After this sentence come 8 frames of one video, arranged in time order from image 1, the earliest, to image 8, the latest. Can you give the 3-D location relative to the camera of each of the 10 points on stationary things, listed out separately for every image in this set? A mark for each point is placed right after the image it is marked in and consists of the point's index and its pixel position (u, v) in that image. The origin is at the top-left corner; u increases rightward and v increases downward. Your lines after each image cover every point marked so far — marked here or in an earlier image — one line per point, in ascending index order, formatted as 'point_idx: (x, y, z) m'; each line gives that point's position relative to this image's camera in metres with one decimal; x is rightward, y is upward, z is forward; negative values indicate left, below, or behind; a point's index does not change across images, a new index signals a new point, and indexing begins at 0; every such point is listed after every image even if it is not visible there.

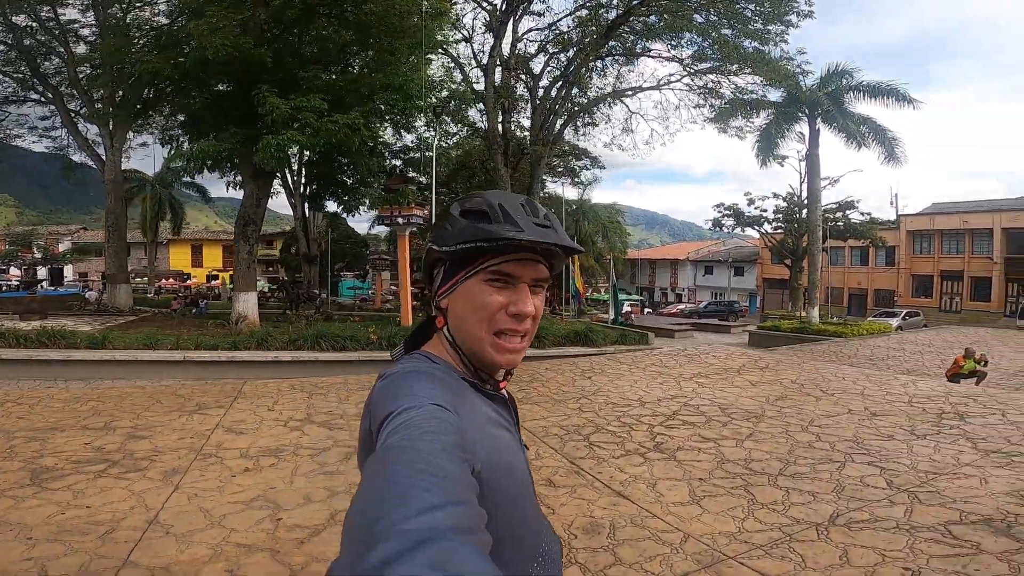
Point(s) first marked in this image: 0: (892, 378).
0: (+5.8, -1.4, +8.6) m
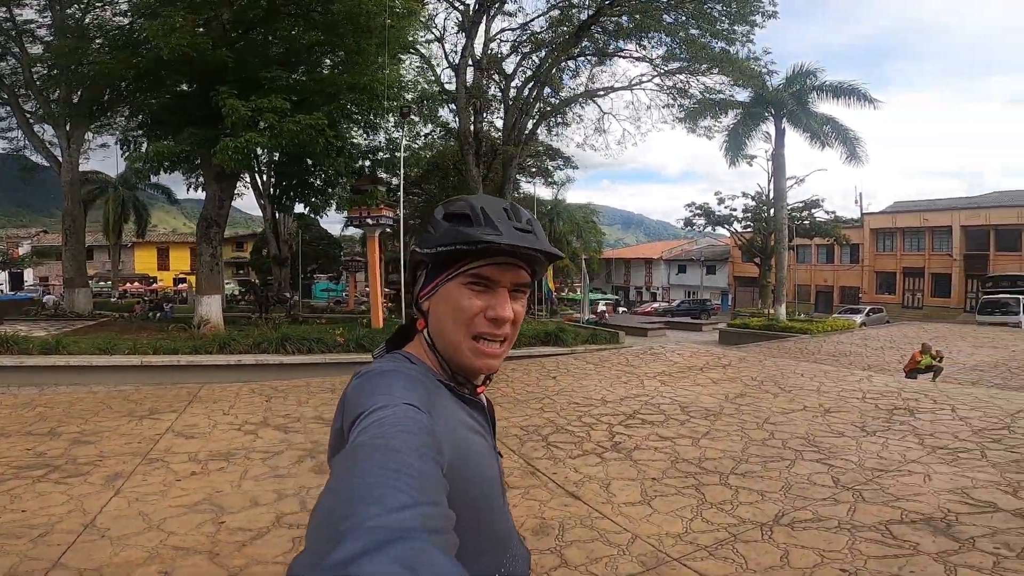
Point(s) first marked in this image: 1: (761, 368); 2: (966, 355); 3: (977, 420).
0: (+5.2, -1.3, +8.7) m
1: (+4.3, -1.3, +9.7) m
2: (+9.4, -1.4, +11.8) m
3: (+4.4, -1.3, +5.5) m
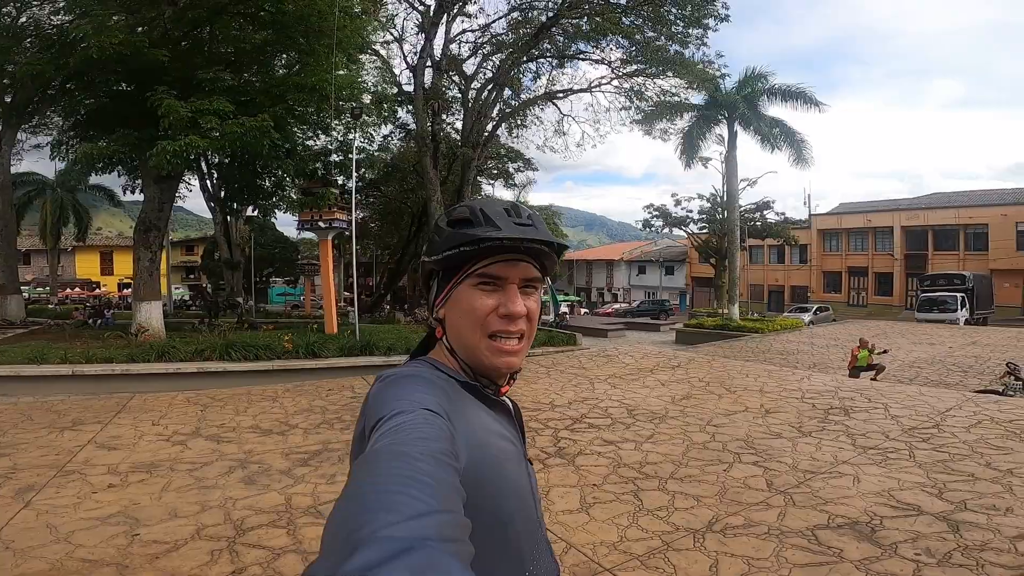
0: (+4.3, -1.3, +8.8) m
1: (+3.4, -1.4, +9.7) m
2: (+8.4, -1.4, +12.2) m
3: (+3.8, -1.3, +5.5) m
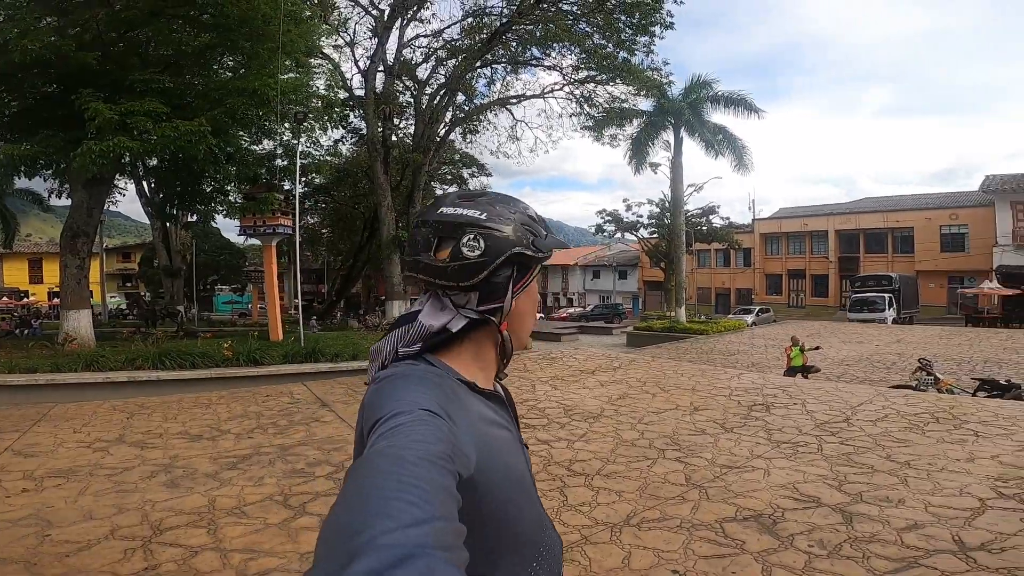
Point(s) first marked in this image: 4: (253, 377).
0: (+3.4, -1.3, +9.0) m
1: (+2.4, -1.4, +9.8) m
2: (+7.2, -1.4, +12.7) m
3: (+3.1, -1.3, +5.7) m
4: (-4.5, -1.4, +9.8) m
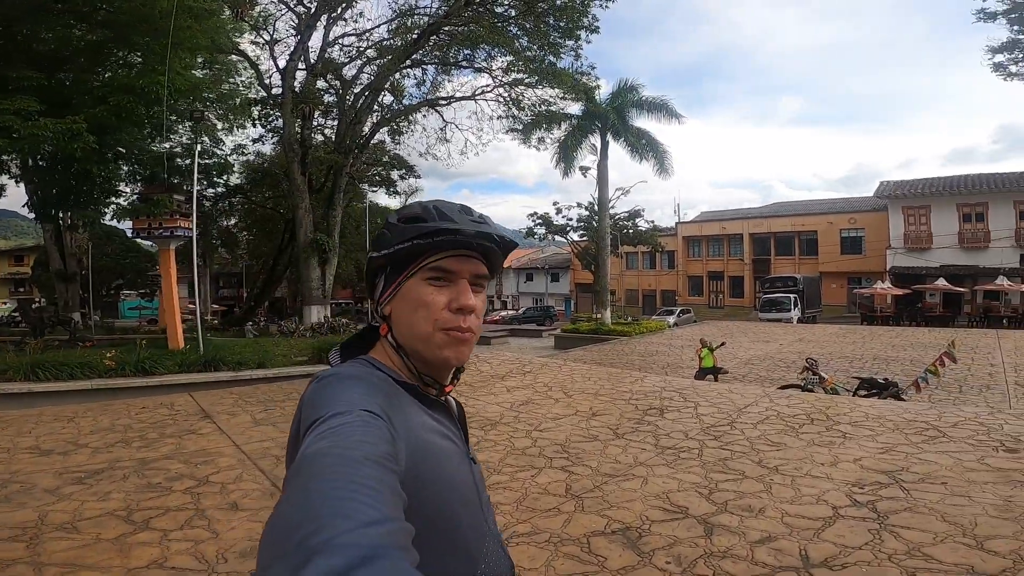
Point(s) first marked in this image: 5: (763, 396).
0: (+1.9, -1.4, +9.0) m
1: (+0.8, -1.5, +9.8) m
2: (+5.4, -1.5, +13.1) m
3: (+2.0, -1.3, +5.7) m
4: (-6.0, -1.6, +9.0) m
5: (+2.9, -1.3, +6.6) m
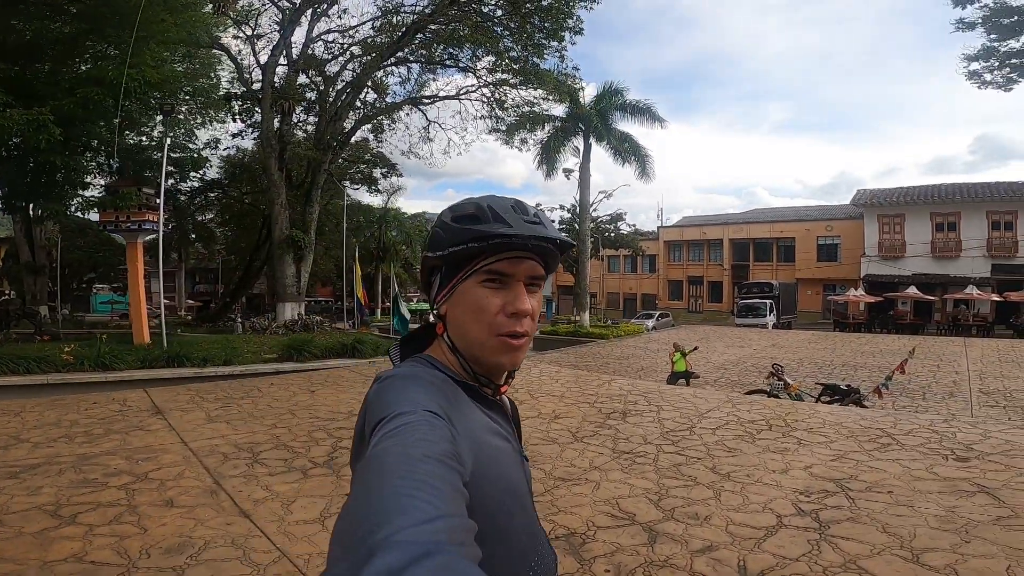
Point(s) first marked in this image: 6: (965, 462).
0: (+1.4, -1.4, +9.0) m
1: (+0.3, -1.5, +9.7) m
2: (+4.8, -1.6, +13.2) m
3: (+1.6, -1.4, +5.7) m
4: (-6.5, -1.5, +8.8) m
5: (+2.5, -1.3, +6.6) m
6: (+3.3, -1.3, +4.2) m
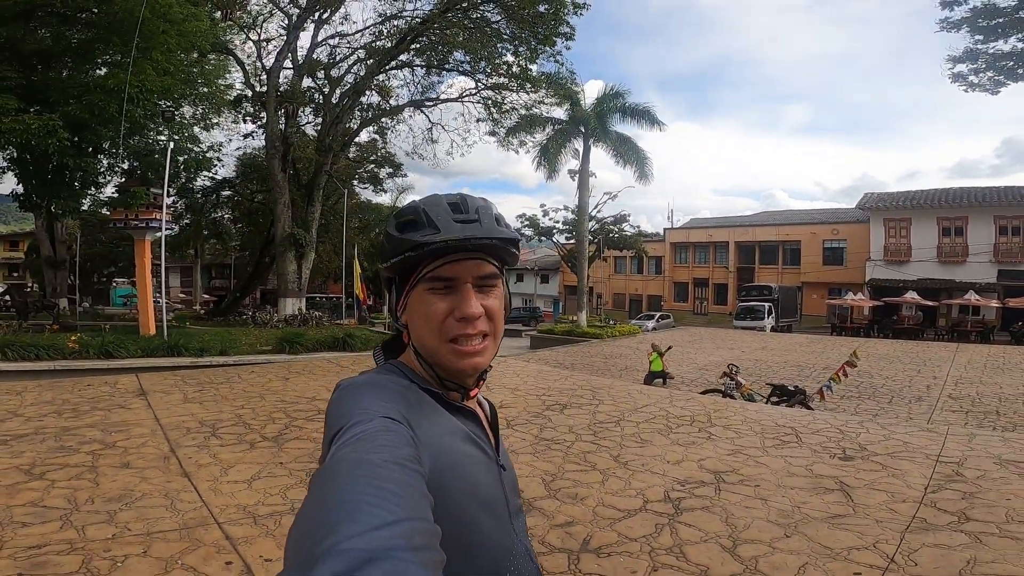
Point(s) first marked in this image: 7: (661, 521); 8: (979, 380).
0: (+0.9, -1.4, +9.3) m
1: (-0.2, -1.5, +10.1) m
2: (+4.4, -1.6, +13.4) m
3: (+1.0, -1.4, +6.0) m
4: (-7.0, -1.3, +9.4) m
5: (+1.9, -1.3, +6.9) m
6: (+2.7, -1.3, +4.5) m
7: (+0.9, -1.4, +3.4) m
8: (+8.9, -1.7, +10.8) m
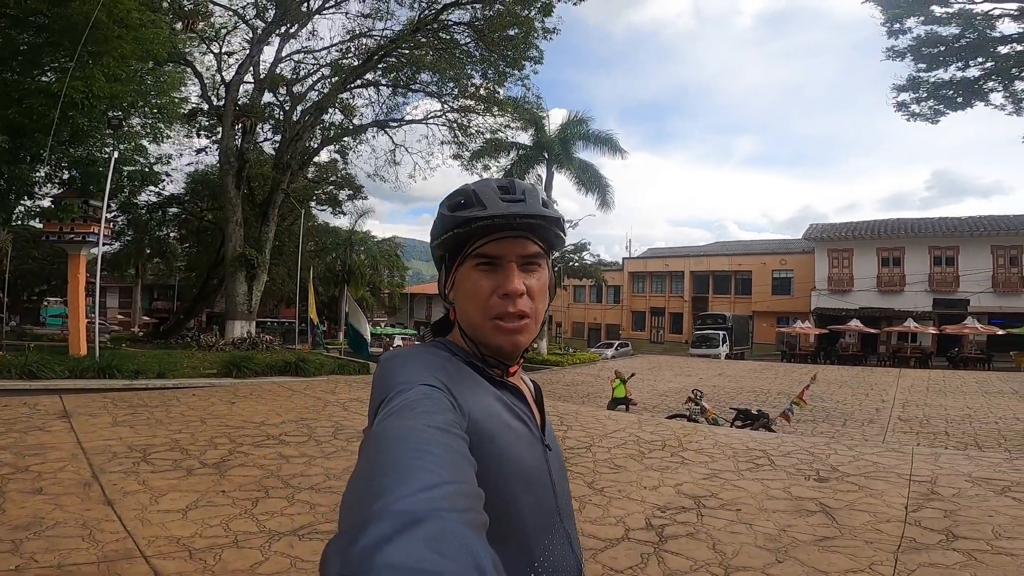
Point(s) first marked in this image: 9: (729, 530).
0: (+0.3, -1.8, +9.1) m
1: (-0.8, -1.9, +9.8) m
2: (+3.5, -2.3, +13.4) m
3: (+0.6, -1.6, +5.8) m
4: (-7.6, -1.6, +8.6) m
5: (+1.5, -1.6, +6.8) m
6: (+2.4, -1.5, +4.4) m
7: (+0.8, -1.5, +3.2) m
8: (+8.1, -2.3, +11.2) m
9: (+1.3, -1.4, +3.5) m
